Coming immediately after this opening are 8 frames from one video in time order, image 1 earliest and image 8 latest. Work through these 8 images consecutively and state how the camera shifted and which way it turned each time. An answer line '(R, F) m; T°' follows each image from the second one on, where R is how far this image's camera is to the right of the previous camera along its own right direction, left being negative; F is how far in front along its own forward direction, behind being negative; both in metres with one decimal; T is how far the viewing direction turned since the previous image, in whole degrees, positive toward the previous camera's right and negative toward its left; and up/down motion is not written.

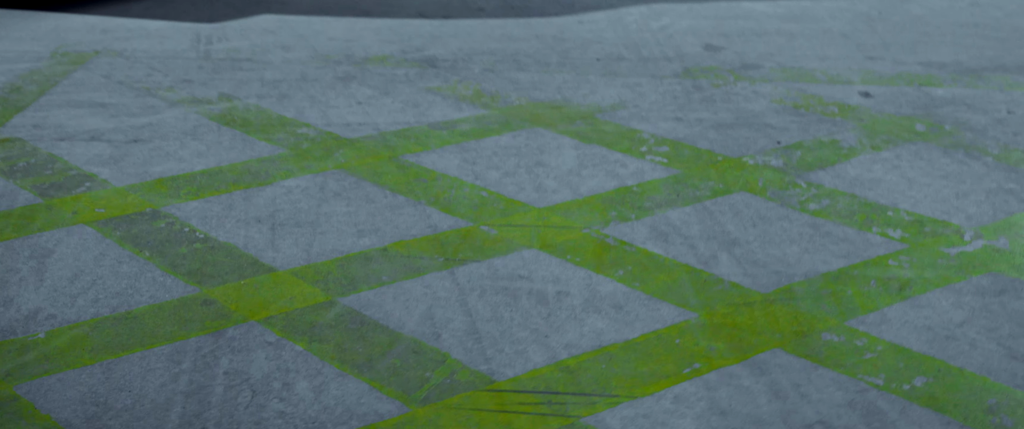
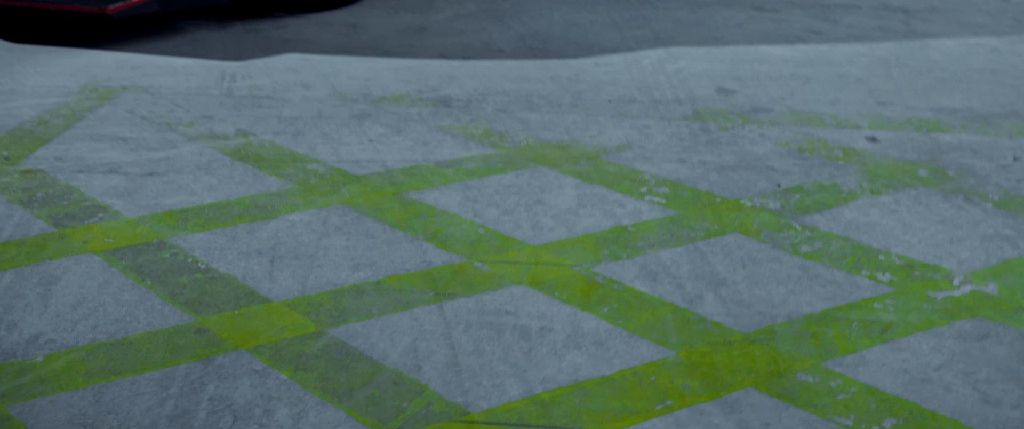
(+0.1, 0.0) m; -3°
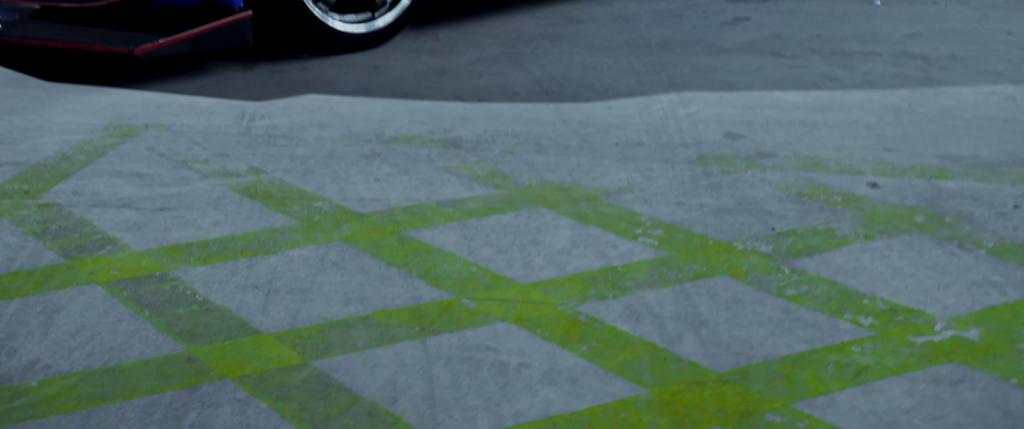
(+0.1, -0.1) m; -3°
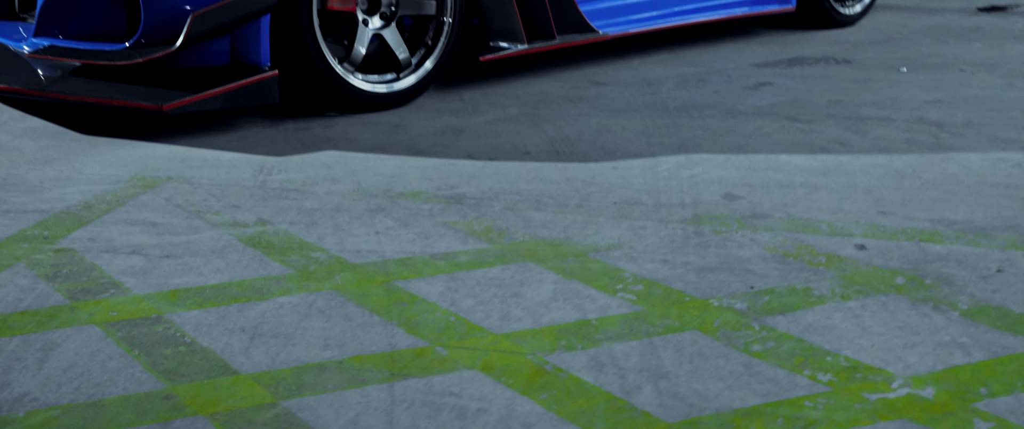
(+0.2, -0.1) m; -3°
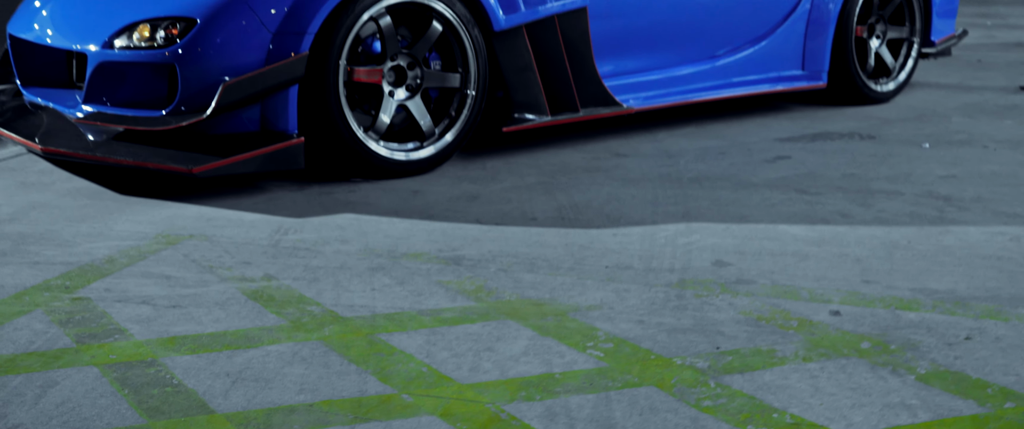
(+0.2, -0.1) m; -4°
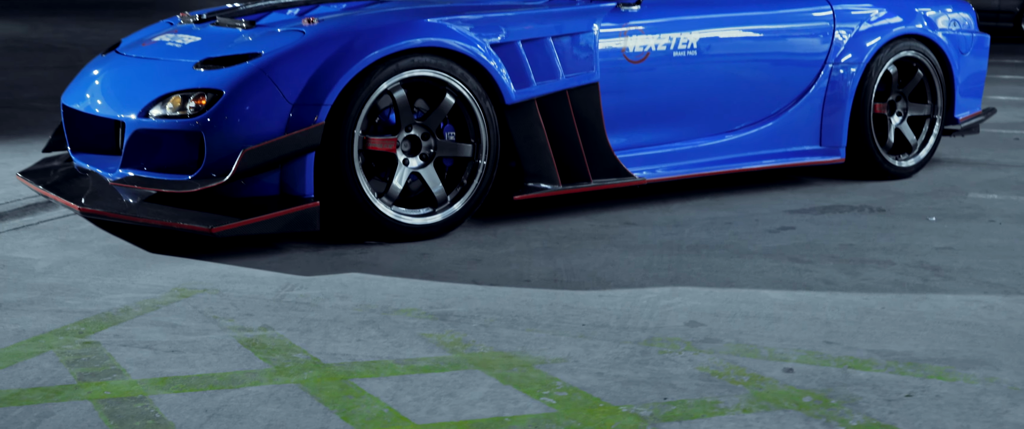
(+0.3, -0.2) m; -4°
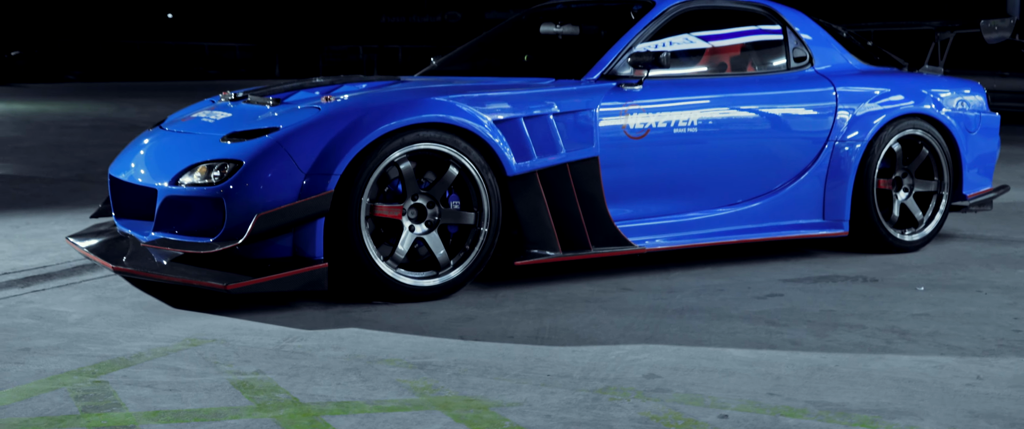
(+0.4, -0.3) m; -4°
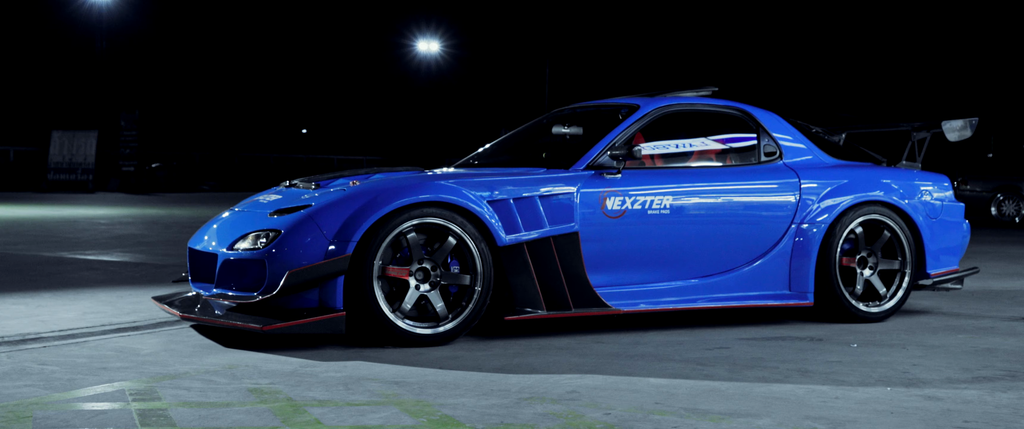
(+0.7, -1.1) m; -6°
